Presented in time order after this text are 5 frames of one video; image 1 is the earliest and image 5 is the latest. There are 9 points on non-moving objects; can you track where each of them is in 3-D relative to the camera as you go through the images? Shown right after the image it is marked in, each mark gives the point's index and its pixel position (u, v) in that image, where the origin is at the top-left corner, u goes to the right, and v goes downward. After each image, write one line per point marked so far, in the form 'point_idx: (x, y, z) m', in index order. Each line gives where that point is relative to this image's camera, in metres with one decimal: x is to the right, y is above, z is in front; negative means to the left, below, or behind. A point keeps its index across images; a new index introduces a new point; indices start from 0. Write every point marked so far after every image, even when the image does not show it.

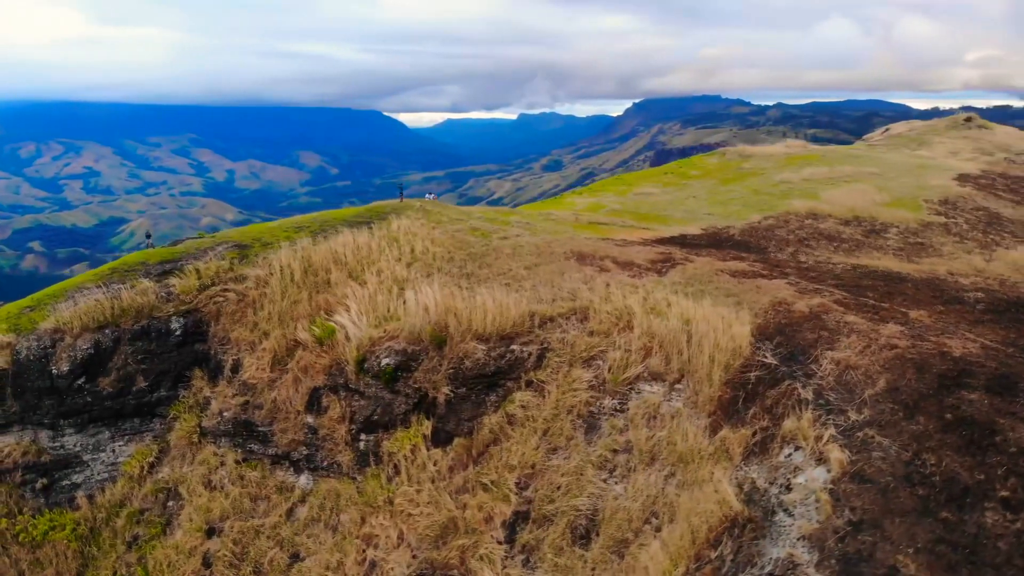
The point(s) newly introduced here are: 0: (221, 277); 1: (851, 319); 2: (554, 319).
0: (-2.9, +0.1, +8.3) m
1: (+2.6, -0.2, +6.1) m
2: (+0.4, -0.3, +7.1) m
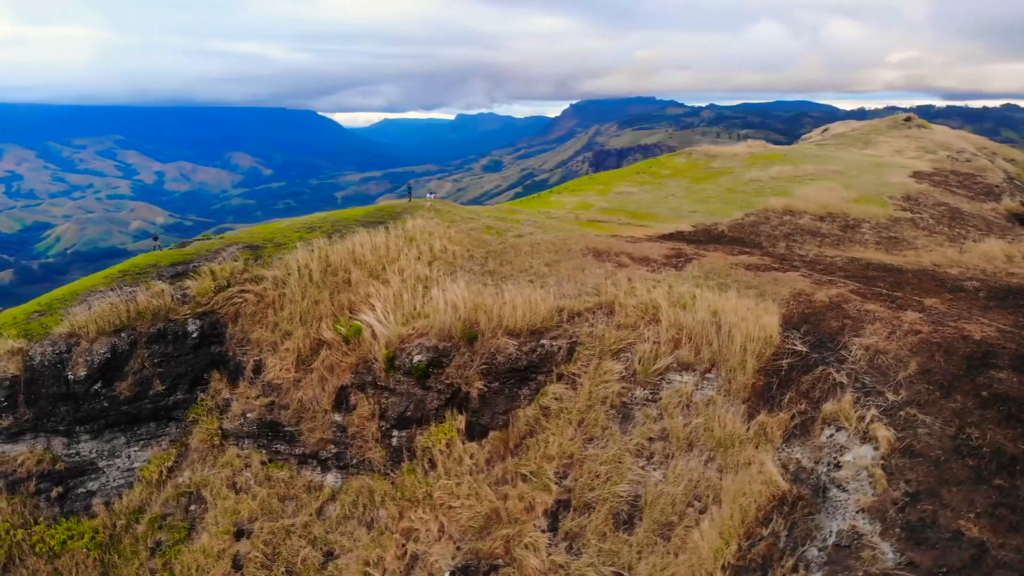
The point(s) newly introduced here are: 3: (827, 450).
0: (-2.7, +0.1, +8.2) m
1: (+2.9, -0.2, +6.5) m
2: (+0.6, -0.2, +7.3) m
3: (+2.1, -1.1, +5.4) m
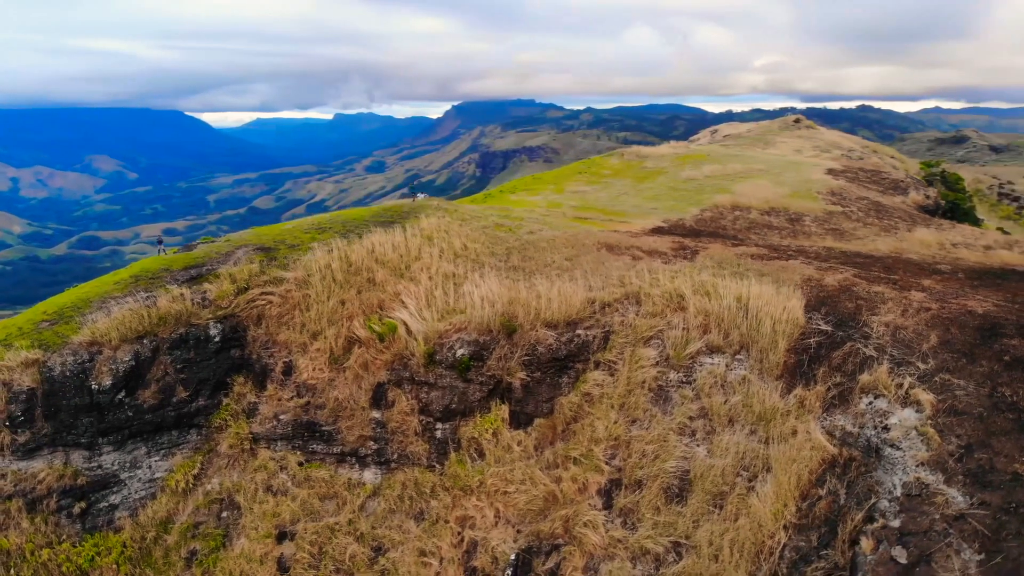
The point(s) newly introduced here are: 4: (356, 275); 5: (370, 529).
0: (-2.6, +0.1, +8.2) m
1: (+3.3, 0.0, +7.3) m
2: (+0.9, -0.2, +7.7) m
3: (+2.7, -0.9, +6.0) m
4: (-1.6, +0.1, +8.3) m
5: (-1.2, -2.1, +7.0) m
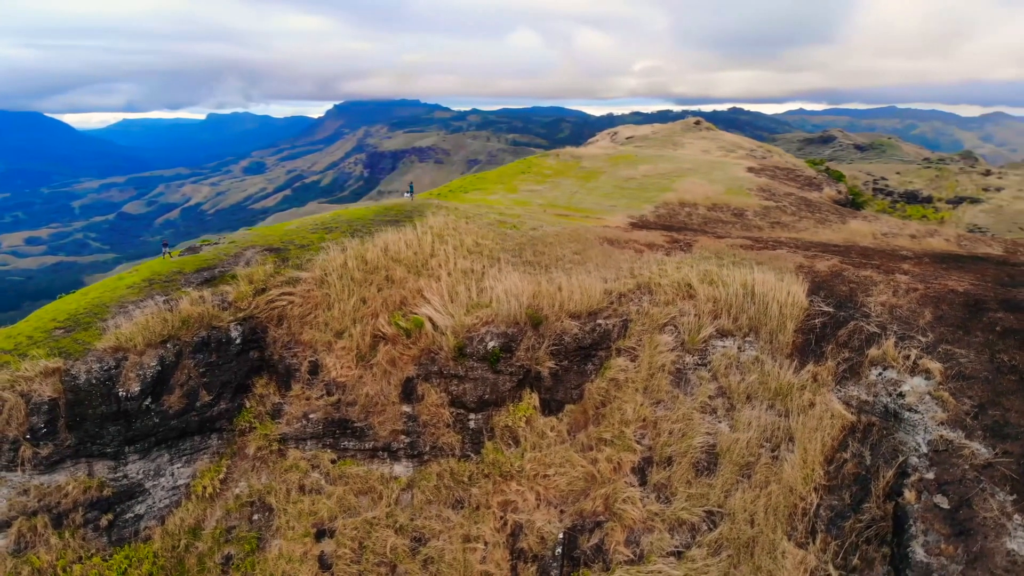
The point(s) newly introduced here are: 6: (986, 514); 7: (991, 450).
0: (-2.4, +0.1, +8.1) m
1: (+3.5, +0.1, +8.1) m
2: (+1.1, -0.1, +8.2) m
3: (+3.1, -0.8, +6.7) m
4: (-1.5, +0.1, +8.4) m
5: (-0.9, -2.1, +7.2) m
6: (+3.0, -1.5, +5.2) m
7: (+3.3, -1.1, +5.7) m
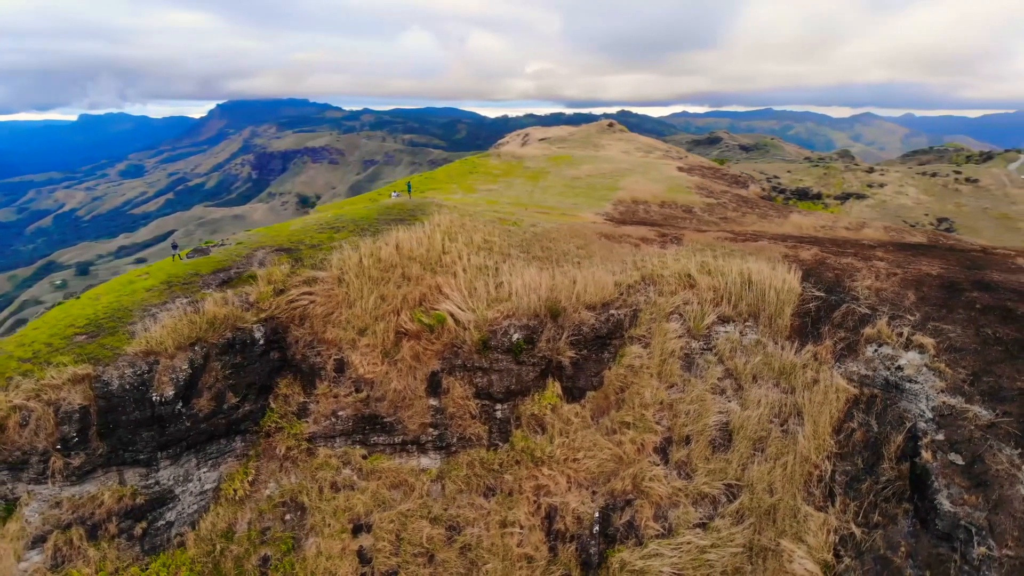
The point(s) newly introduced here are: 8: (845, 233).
0: (-2.3, +0.1, +8.1) m
1: (+3.6, +0.3, +8.8) m
2: (+1.2, 0.0, +8.6) m
3: (+3.4, -0.7, +7.5) m
4: (-1.4, +0.2, +8.5) m
5: (-0.6, -2.0, +7.4) m
6: (+3.6, -1.3, +6.0) m
7: (+3.8, -1.0, +6.4) m
8: (+5.1, +0.8, +12.5) m
